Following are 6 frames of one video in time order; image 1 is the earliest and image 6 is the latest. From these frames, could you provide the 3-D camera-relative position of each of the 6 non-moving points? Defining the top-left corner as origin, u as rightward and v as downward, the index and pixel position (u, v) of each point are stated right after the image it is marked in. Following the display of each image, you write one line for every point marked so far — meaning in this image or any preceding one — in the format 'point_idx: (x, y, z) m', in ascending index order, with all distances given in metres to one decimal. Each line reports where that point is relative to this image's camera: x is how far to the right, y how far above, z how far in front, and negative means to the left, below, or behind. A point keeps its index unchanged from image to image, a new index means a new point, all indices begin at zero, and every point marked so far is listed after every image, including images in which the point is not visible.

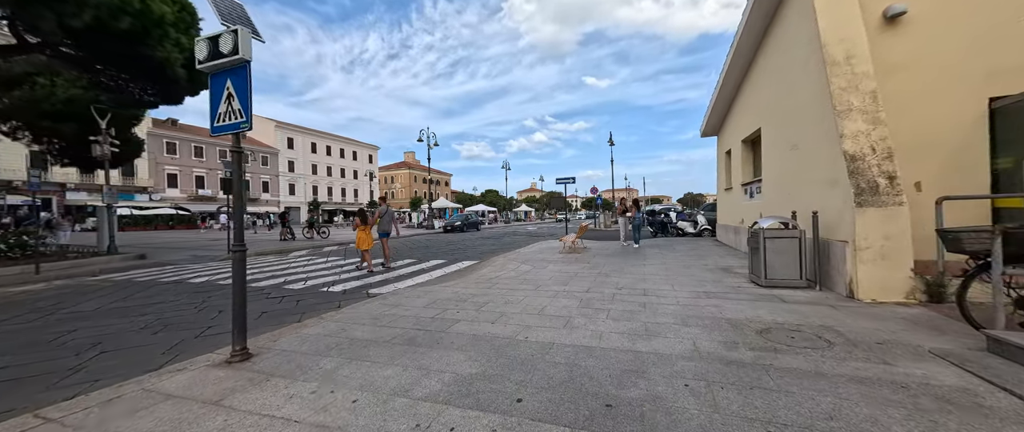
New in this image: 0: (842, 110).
0: (+4.8, +1.5, +4.8) m
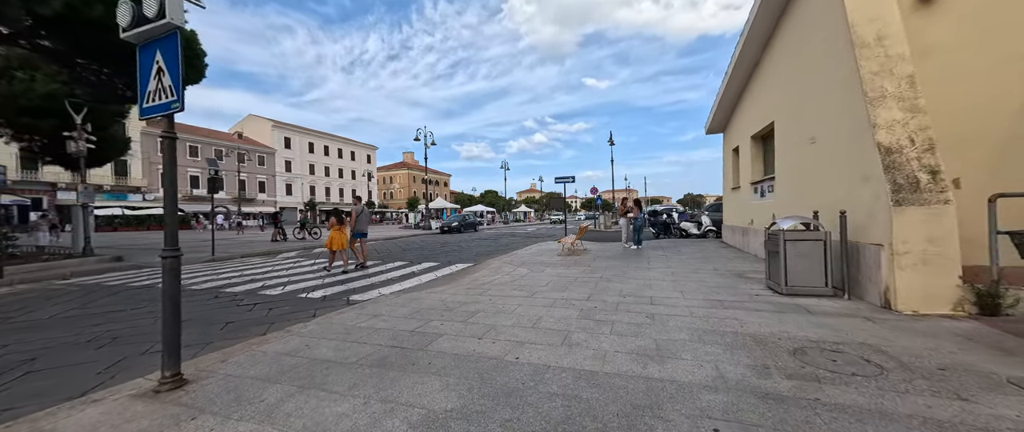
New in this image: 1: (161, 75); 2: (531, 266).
0: (+4.7, +1.5, +4.3) m
1: (-2.8, +1.1, +2.6) m
2: (+0.5, -1.3, +8.4) m
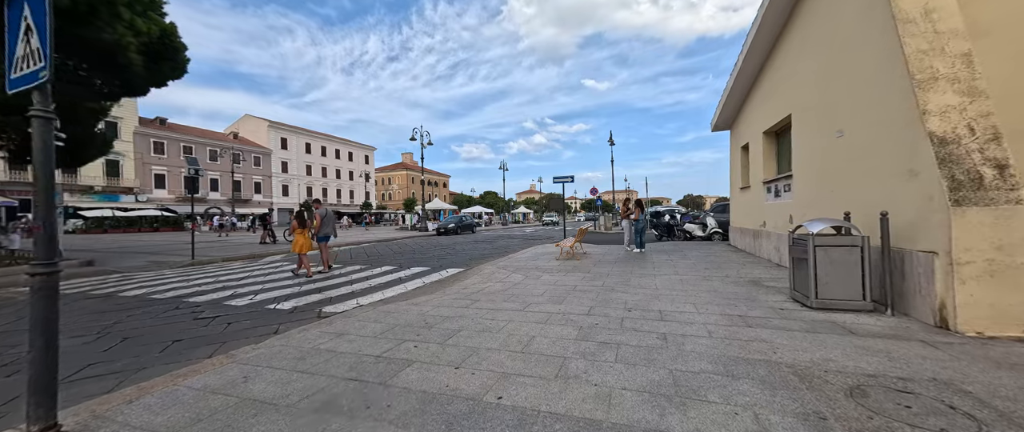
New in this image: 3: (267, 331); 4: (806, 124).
0: (+4.5, +1.5, +3.6) m
1: (-3.0, +1.1, +2.0) m
2: (+0.3, -1.3, +7.8) m
3: (-3.3, -1.6, +4.5) m
4: (+5.6, +1.8, +6.3) m
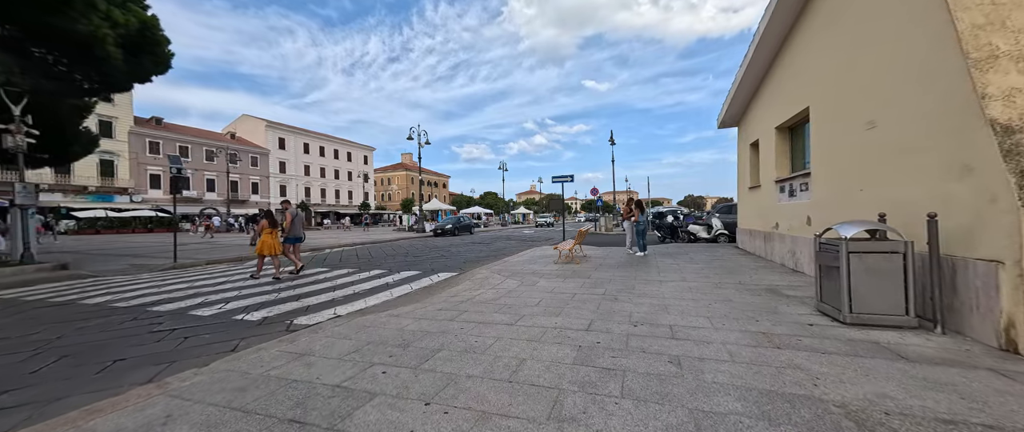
0: (+4.4, +1.5, +3.1) m
1: (-3.1, +1.1, +1.5) m
2: (+0.2, -1.3, +7.2) m
3: (-3.5, -1.6, +4.0) m
4: (+5.5, +1.7, +5.7) m
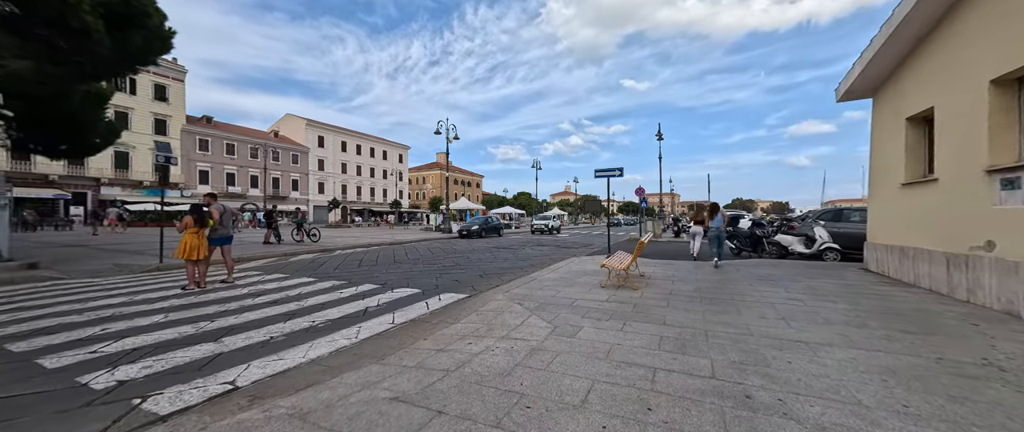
0: (+4.4, +1.4, +0.2) m
1: (-3.2, +1.1, -0.7) m
2: (+0.6, -1.4, +4.7) m
3: (-3.4, -1.6, +1.9) m
4: (+5.8, +1.6, +2.7) m
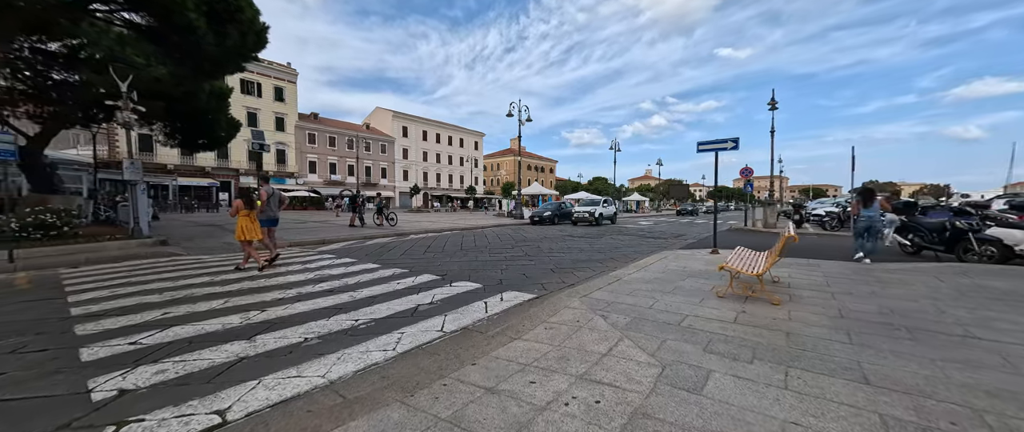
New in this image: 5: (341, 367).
0: (+4.1, +1.3, -2.1) m
1: (-3.5, +1.1, -1.3) m
2: (+1.4, -1.2, +3.2) m
3: (-3.1, -1.5, +1.4) m
4: (+6.0, +1.6, 0.0) m
5: (-1.6, -1.4, +3.3) m
